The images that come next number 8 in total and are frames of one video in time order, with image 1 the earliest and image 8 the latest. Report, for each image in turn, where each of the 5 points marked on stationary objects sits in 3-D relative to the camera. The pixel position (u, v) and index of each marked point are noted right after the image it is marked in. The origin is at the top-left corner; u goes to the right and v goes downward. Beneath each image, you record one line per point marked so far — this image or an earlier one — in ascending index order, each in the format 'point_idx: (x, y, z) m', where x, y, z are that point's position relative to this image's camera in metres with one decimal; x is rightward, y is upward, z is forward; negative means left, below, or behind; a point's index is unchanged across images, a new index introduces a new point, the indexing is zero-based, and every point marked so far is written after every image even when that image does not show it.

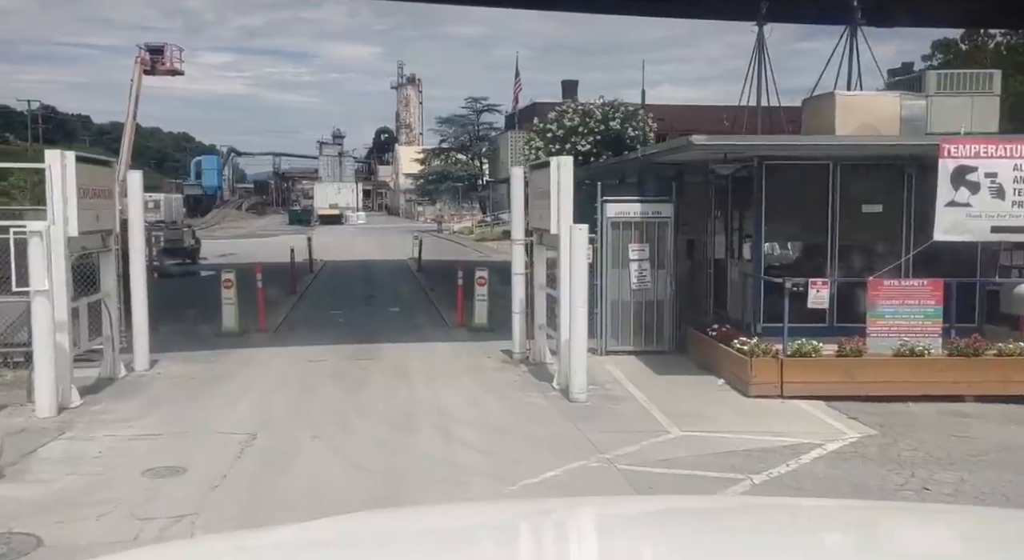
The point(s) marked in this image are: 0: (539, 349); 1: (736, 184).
0: (+0.4, -1.0, +12.8) m
1: (+3.2, +1.4, +12.9) m
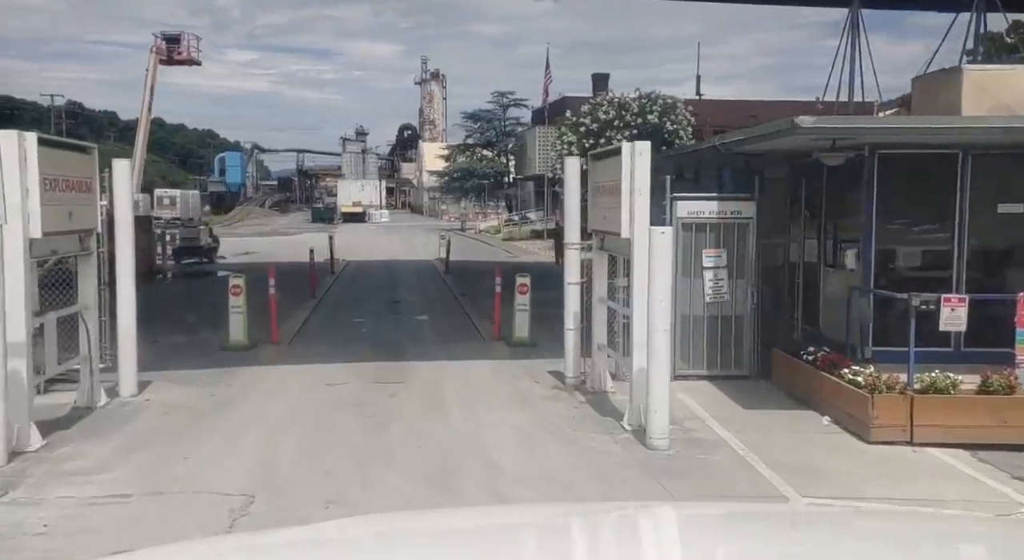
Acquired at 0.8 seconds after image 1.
0: (+1.0, -1.1, +10.8) m
1: (+3.8, +1.2, +10.8) m
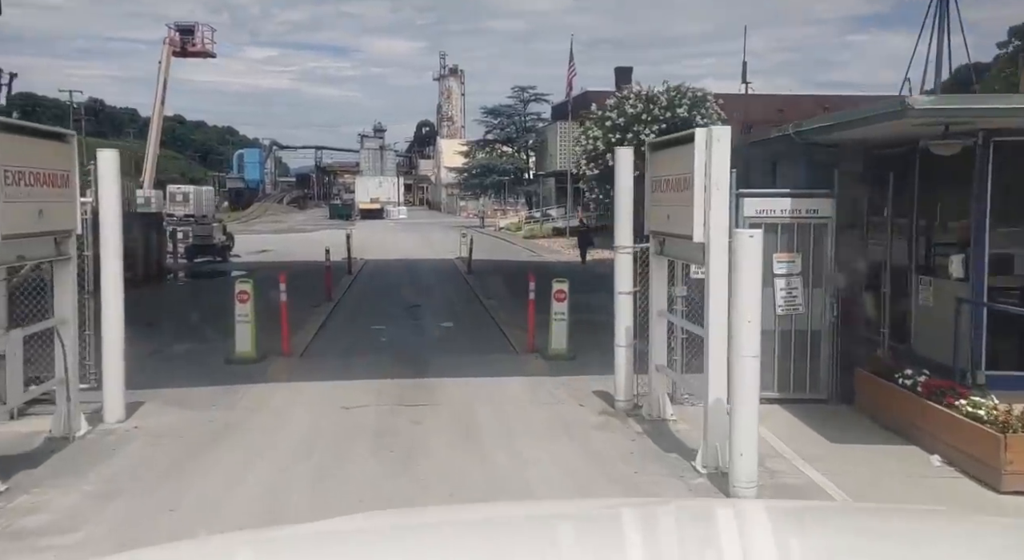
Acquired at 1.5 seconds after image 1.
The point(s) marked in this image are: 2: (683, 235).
0: (+1.5, -1.2, +9.3) m
1: (+4.3, +1.1, +9.3) m
2: (+1.5, +0.4, +7.8) m
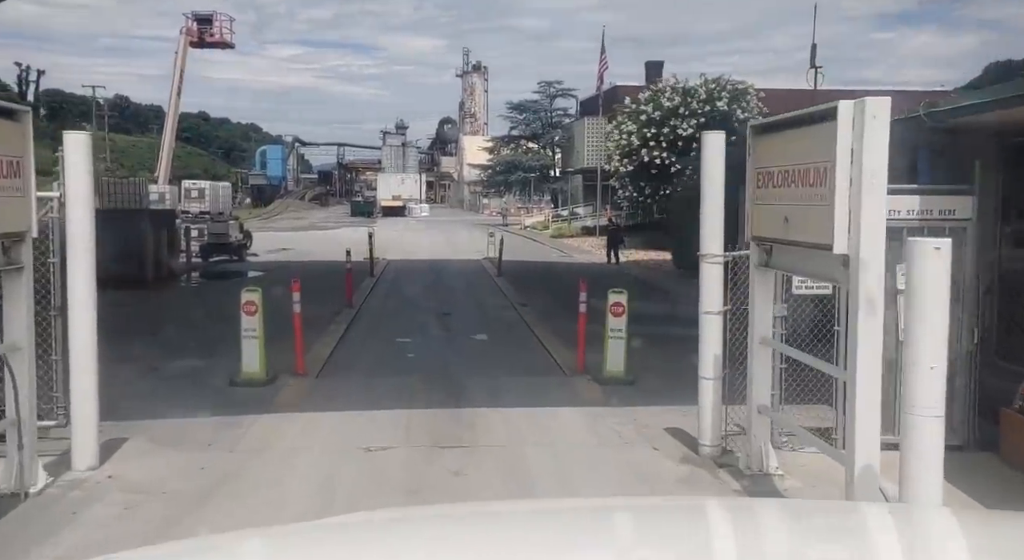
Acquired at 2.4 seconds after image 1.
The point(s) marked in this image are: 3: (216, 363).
0: (+2.0, -1.4, +7.4) m
1: (+4.8, +0.9, +7.3) m
2: (+2.0, +0.2, +6.0) m
3: (-4.0, -1.1, +12.3) m
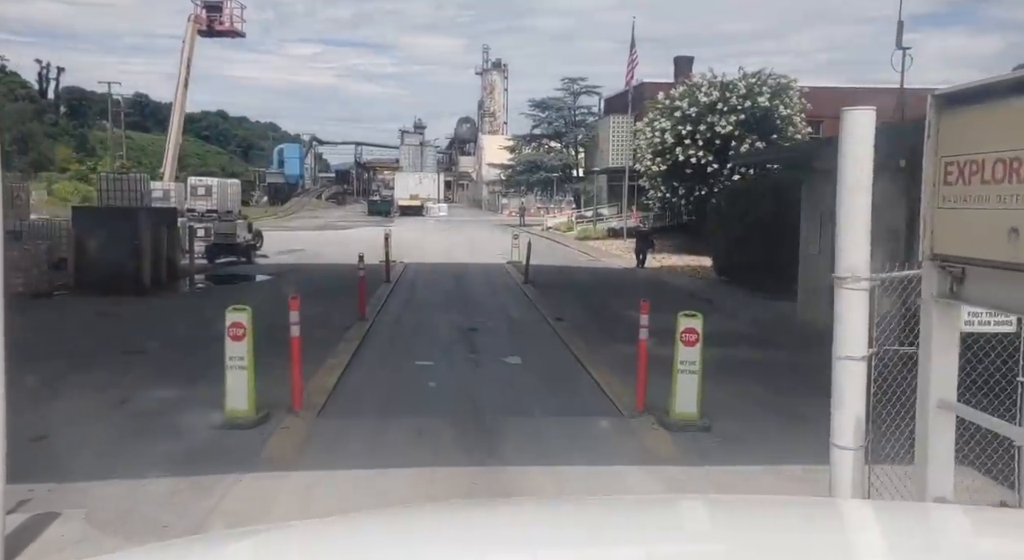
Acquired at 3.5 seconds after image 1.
0: (+2.4, -1.6, +5.2) m
1: (+5.2, +0.7, +5.1) m
2: (+2.3, 0.0, +3.8) m
3: (-3.5, -1.3, +10.2) m
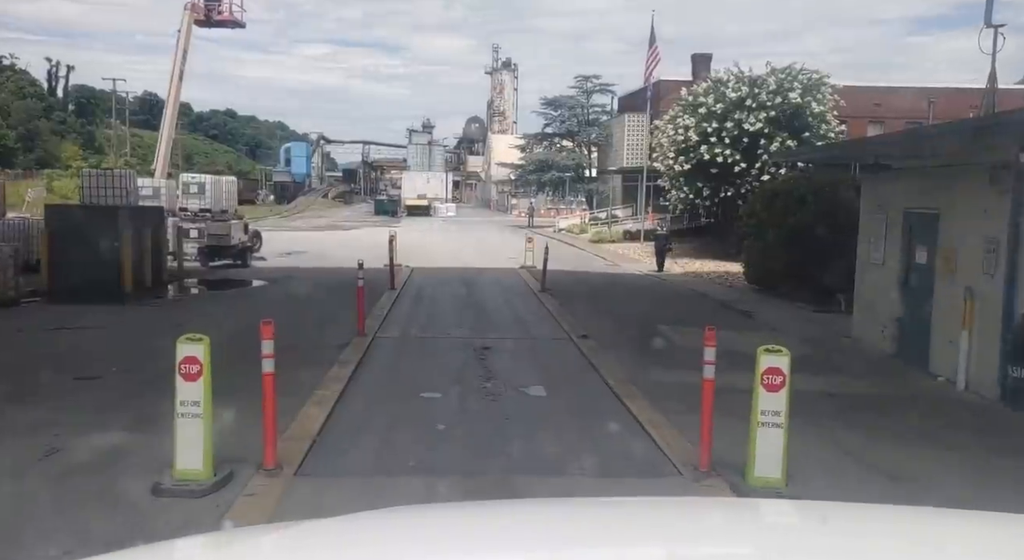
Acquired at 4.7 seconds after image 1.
0: (+2.6, -1.8, +3.2) m
1: (+5.5, +0.5, +3.0) m
2: (+2.6, -0.2, +1.7) m
3: (-3.3, -1.5, +8.2) m
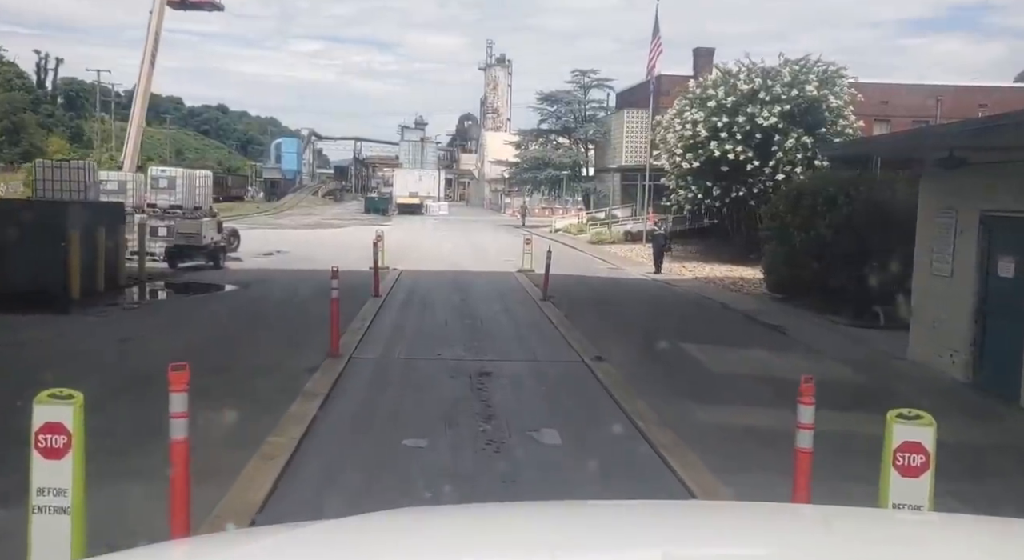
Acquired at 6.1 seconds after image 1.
0: (+2.7, -2.0, +1.0) m
1: (+5.6, +0.3, +0.8) m
2: (+2.7, -0.4, -0.5) m
3: (-3.2, -1.6, +5.9) m
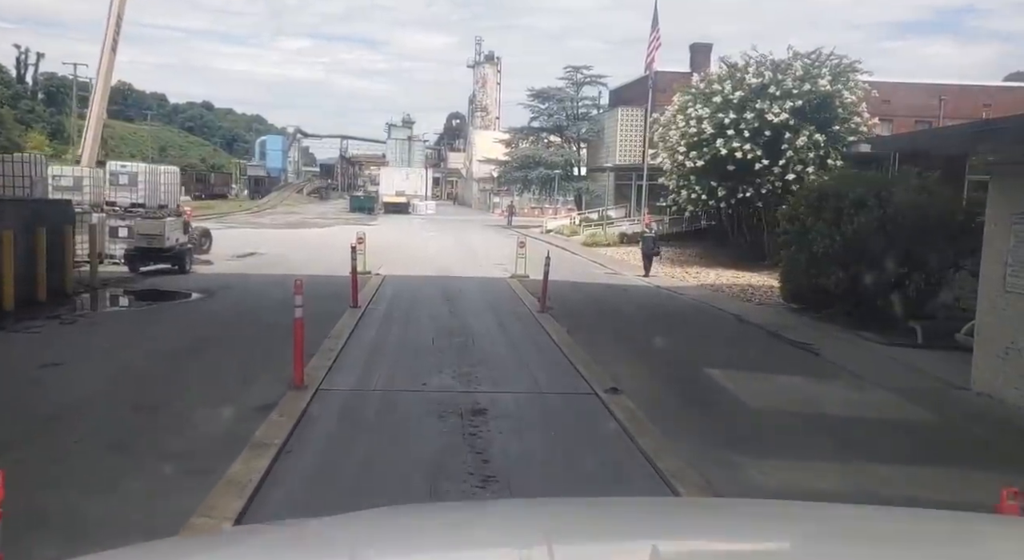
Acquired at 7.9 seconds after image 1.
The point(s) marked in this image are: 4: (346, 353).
0: (+2.9, -2.2, -1.1) m
1: (+5.8, +0.1, -1.2) m
2: (+2.9, -0.6, -2.6) m
3: (-3.1, -1.8, +3.8) m
4: (-2.5, -1.0, +13.6) m
